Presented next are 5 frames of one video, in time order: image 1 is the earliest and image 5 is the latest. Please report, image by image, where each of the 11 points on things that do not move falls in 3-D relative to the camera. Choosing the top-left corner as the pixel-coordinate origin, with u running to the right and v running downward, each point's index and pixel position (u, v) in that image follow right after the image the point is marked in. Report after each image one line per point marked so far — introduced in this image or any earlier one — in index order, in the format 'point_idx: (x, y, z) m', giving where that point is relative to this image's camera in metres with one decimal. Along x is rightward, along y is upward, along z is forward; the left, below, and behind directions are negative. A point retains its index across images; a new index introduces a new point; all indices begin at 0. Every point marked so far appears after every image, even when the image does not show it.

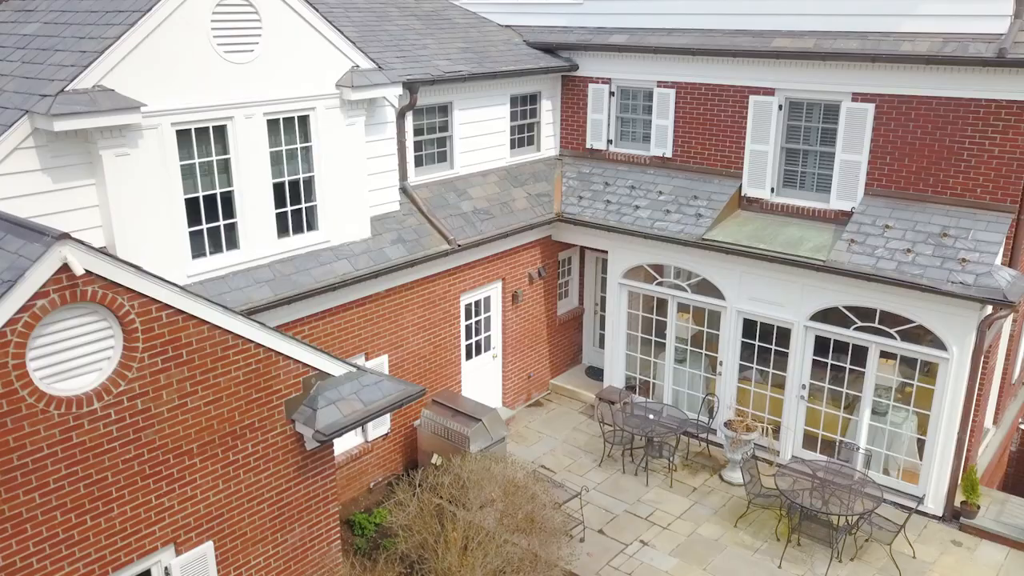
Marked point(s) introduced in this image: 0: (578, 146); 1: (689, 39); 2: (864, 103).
0: (+1.0, +2.2, +12.7) m
1: (+2.4, +3.3, +11.1) m
2: (+4.2, +2.2, +9.8) m
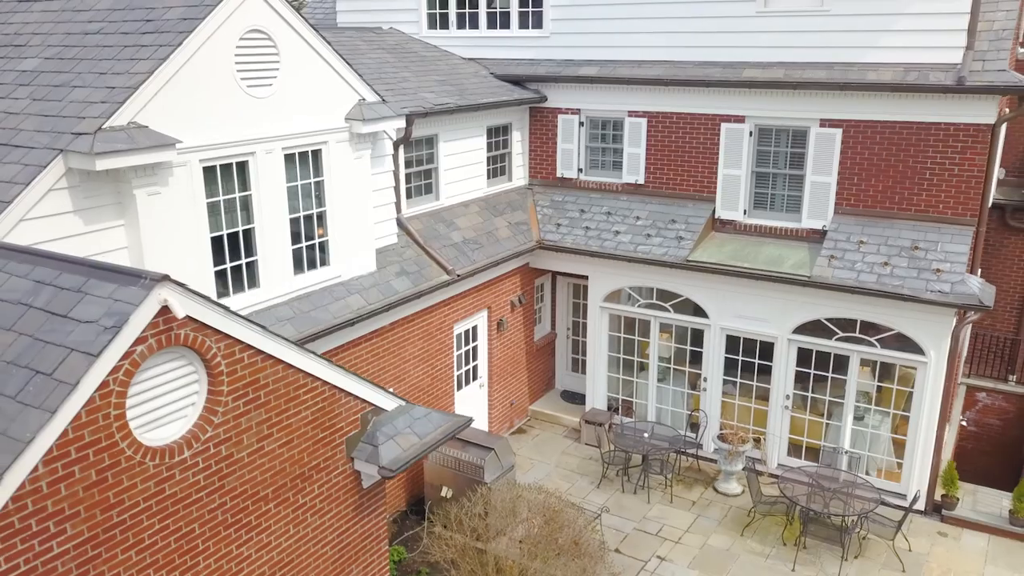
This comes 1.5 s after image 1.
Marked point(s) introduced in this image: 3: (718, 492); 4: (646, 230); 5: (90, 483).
0: (+0.6, +1.8, +13.0) m
1: (+2.1, +3.0, +11.6) m
2: (+4.1, +2.0, +10.6) m
3: (+2.7, -2.7, +11.0) m
4: (+1.9, +0.8, +11.6) m
5: (-2.4, -1.1, +4.7) m
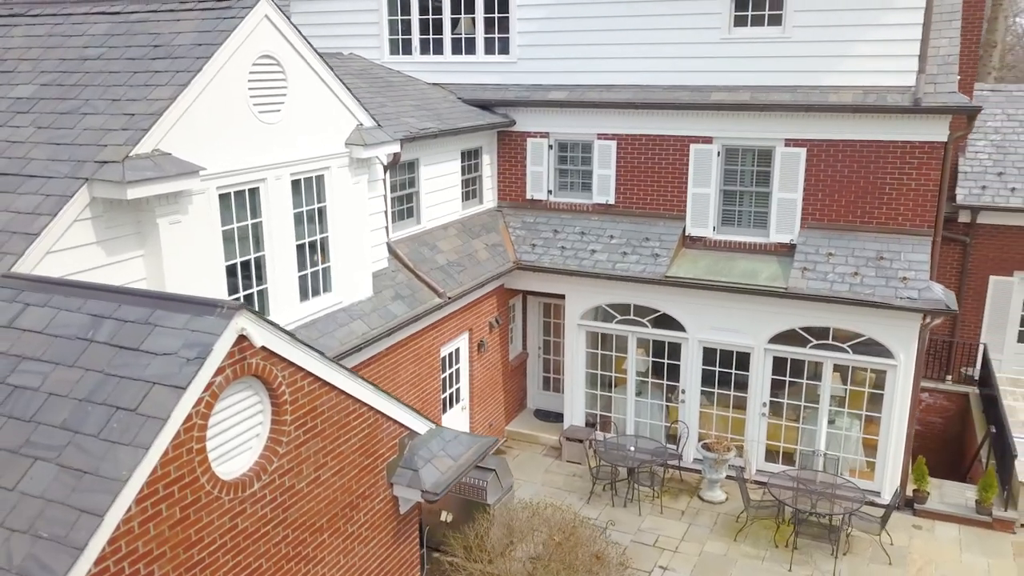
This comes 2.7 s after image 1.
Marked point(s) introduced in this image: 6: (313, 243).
0: (+0.1, +1.4, +13.2) m
1: (+1.7, +2.8, +12.0) m
2: (+3.8, +1.9, +11.2) m
3: (+2.6, -2.9, +11.3) m
4: (+1.6, +0.6, +12.0) m
5: (-1.9, -1.3, +4.6) m
6: (-2.0, +0.5, +8.4) m
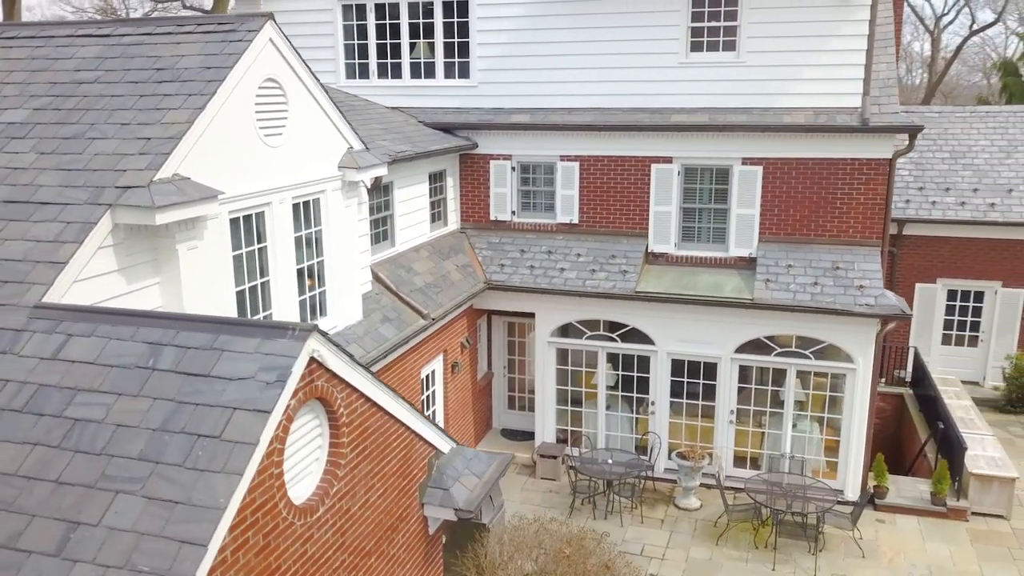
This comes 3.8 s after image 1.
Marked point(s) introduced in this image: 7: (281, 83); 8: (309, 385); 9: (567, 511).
0: (-0.5, +1.1, +13.3) m
1: (+1.2, +2.6, +12.4) m
2: (+3.4, +1.7, +11.8) m
3: (+2.3, -3.1, +11.6) m
4: (+1.1, +0.3, +12.3) m
5: (-1.4, -1.4, +4.5) m
6: (-2.0, +0.2, +8.3) m
7: (-2.1, +1.9, +7.5) m
8: (-1.2, -0.6, +4.8) m
9: (+0.7, -3.1, +11.5) m
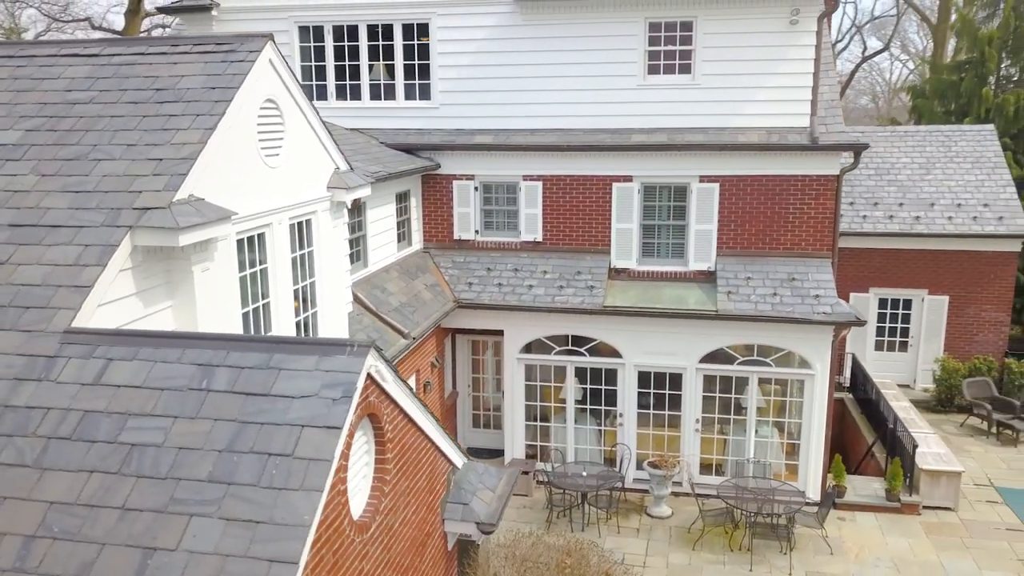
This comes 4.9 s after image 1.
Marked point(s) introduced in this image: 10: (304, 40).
0: (-1.1, +0.8, +13.4) m
1: (+0.6, +2.3, +12.7) m
2: (+2.9, +1.5, +12.3) m
3: (+2.0, -3.3, +11.9) m
4: (+0.7, +0.1, +12.5) m
5: (-1.0, -1.5, +4.5) m
6: (-2.1, 0.0, +8.3) m
7: (-2.1, +1.7, +7.5) m
8: (-0.9, -0.7, +4.9) m
9: (+0.4, -3.3, +11.6) m
10: (-3.4, +4.1, +13.6) m
